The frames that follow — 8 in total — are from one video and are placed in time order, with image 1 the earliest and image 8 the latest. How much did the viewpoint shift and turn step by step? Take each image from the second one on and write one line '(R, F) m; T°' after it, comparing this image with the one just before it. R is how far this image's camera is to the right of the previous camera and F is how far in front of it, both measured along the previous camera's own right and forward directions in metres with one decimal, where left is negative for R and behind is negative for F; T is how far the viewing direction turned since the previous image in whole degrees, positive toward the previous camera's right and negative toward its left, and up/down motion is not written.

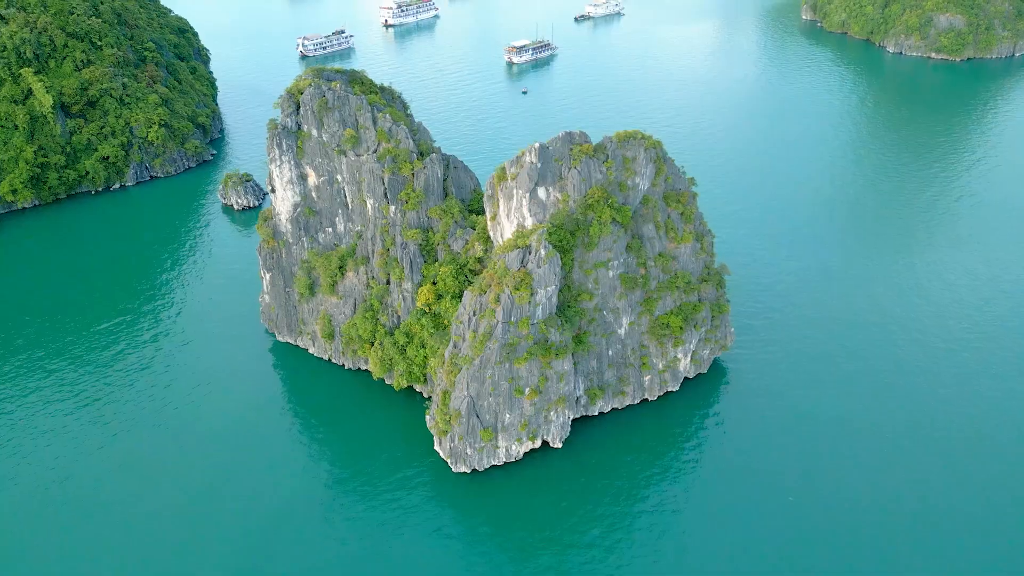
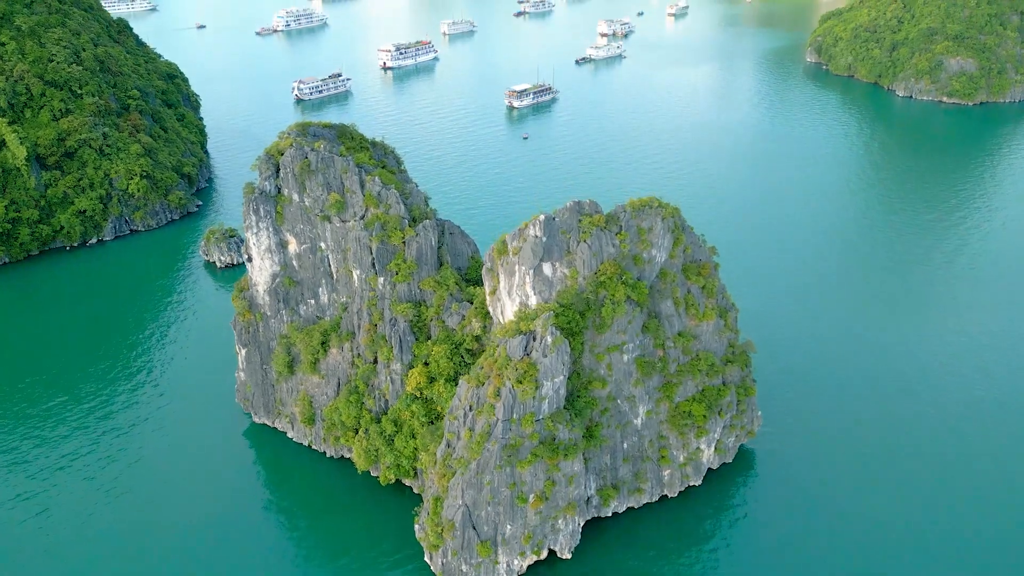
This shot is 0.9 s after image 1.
(-0.1, +3.8) m; 0°
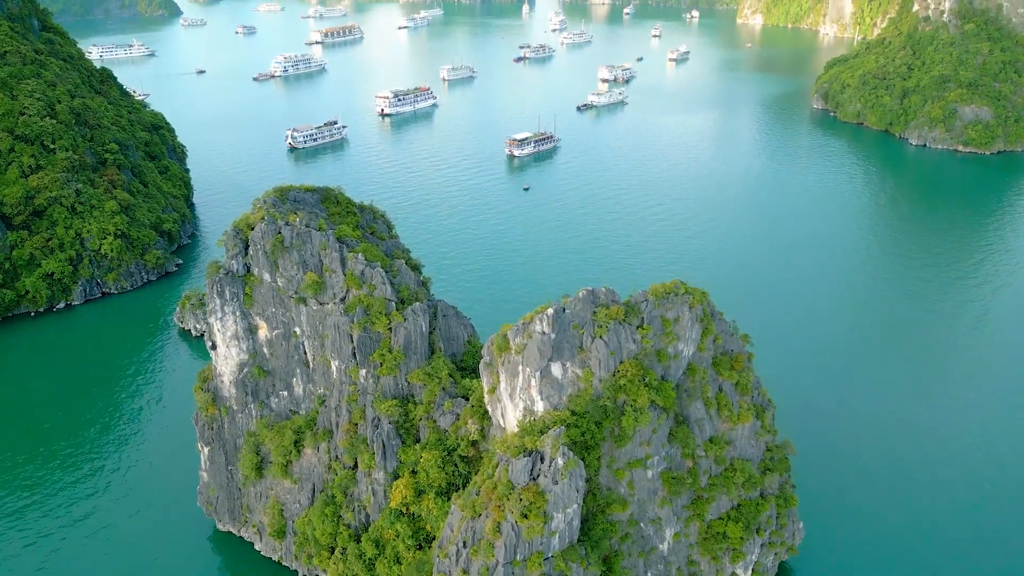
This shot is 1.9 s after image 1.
(-0.1, +4.4) m; 0°
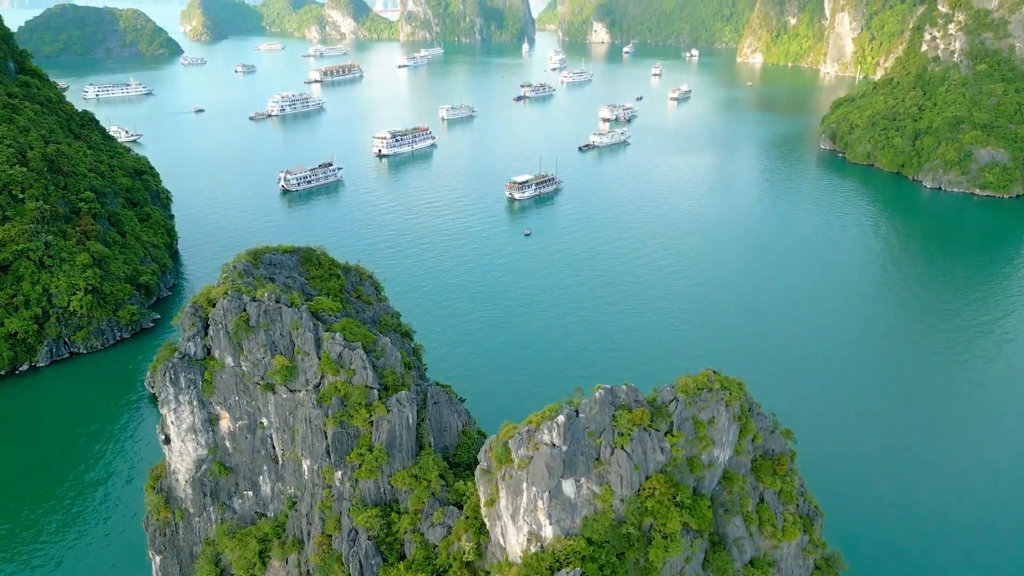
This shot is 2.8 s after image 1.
(-0.1, +4.0) m; 0°
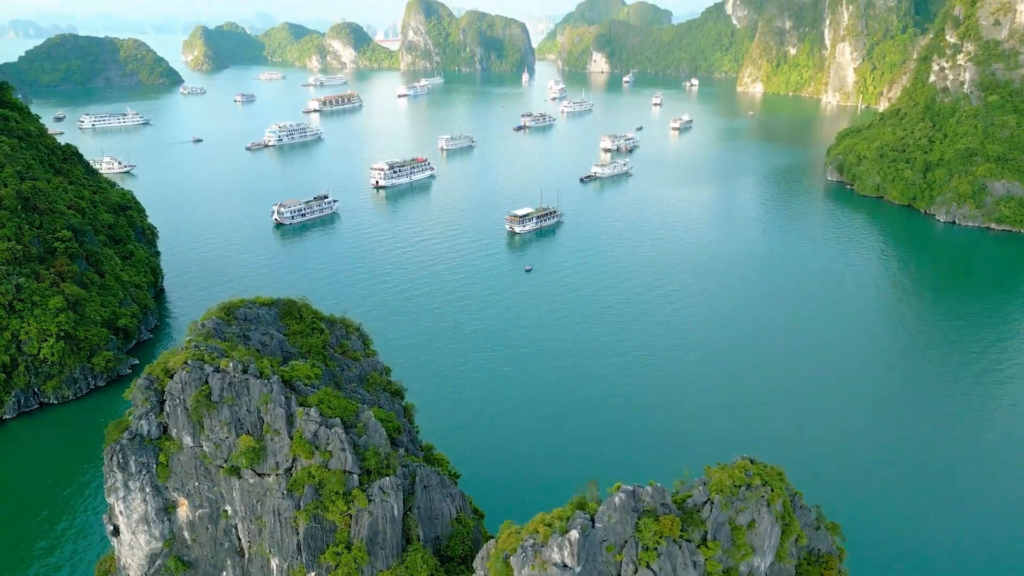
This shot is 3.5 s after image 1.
(-0.1, +3.2) m; 0°
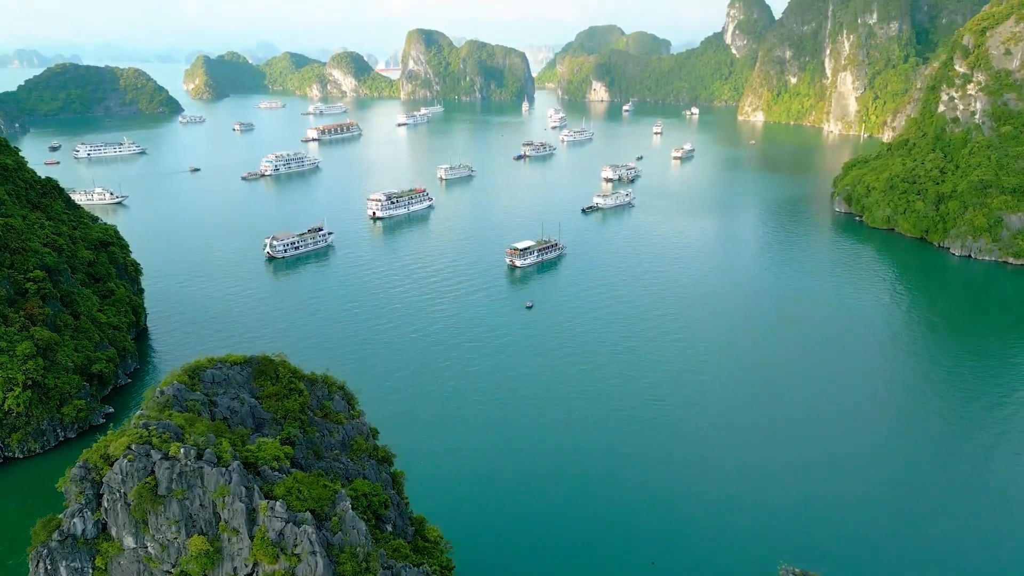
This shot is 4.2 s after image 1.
(0.0, +3.2) m; 0°
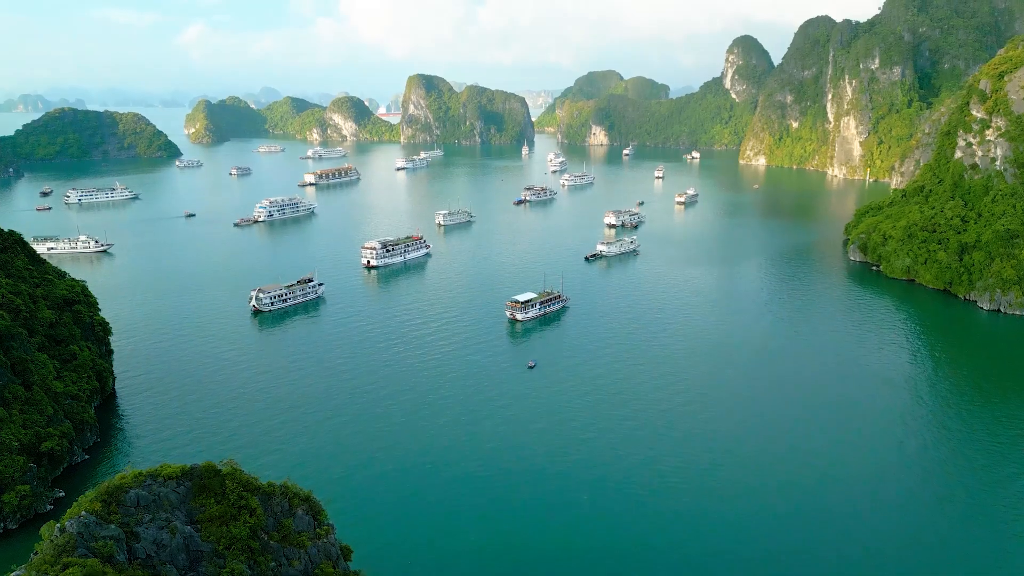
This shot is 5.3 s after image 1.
(-0.1, +5.1) m; 0°
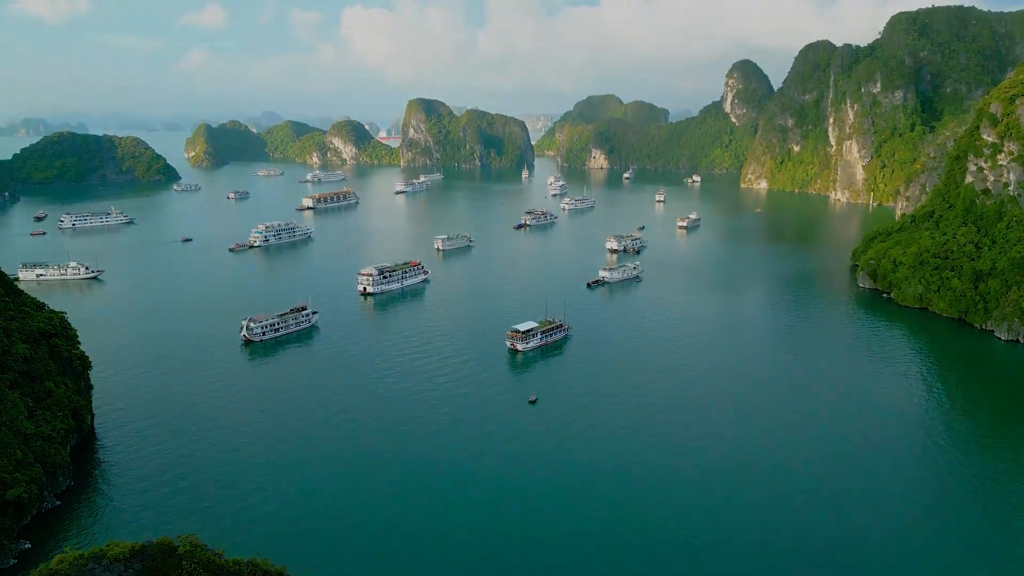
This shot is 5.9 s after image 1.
(0.0, +2.8) m; 0°
